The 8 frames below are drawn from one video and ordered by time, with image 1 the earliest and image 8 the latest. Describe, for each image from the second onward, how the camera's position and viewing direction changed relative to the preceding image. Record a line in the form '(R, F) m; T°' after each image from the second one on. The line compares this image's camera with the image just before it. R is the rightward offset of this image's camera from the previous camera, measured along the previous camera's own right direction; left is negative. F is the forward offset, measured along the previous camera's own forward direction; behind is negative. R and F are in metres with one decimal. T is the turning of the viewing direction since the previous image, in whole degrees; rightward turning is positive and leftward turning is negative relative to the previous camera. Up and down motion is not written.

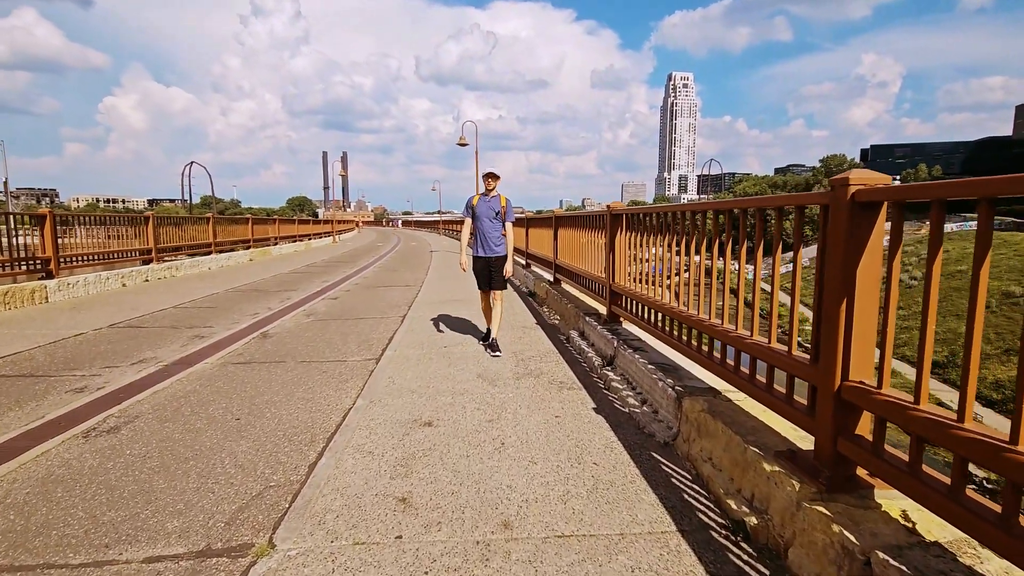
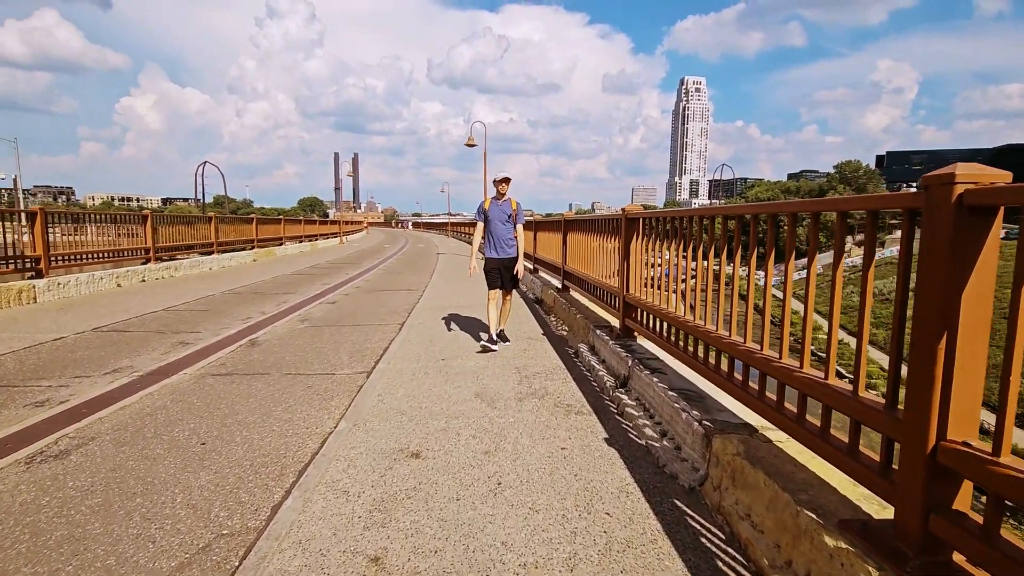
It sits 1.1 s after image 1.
(0.0, +0.5) m; -1°
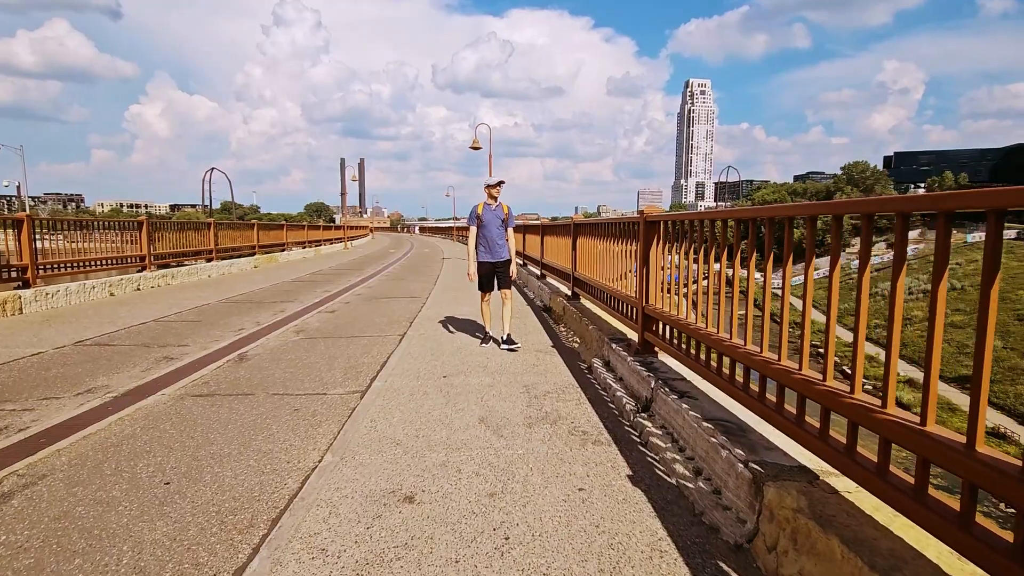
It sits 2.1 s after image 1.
(0.0, +0.5) m; -1°
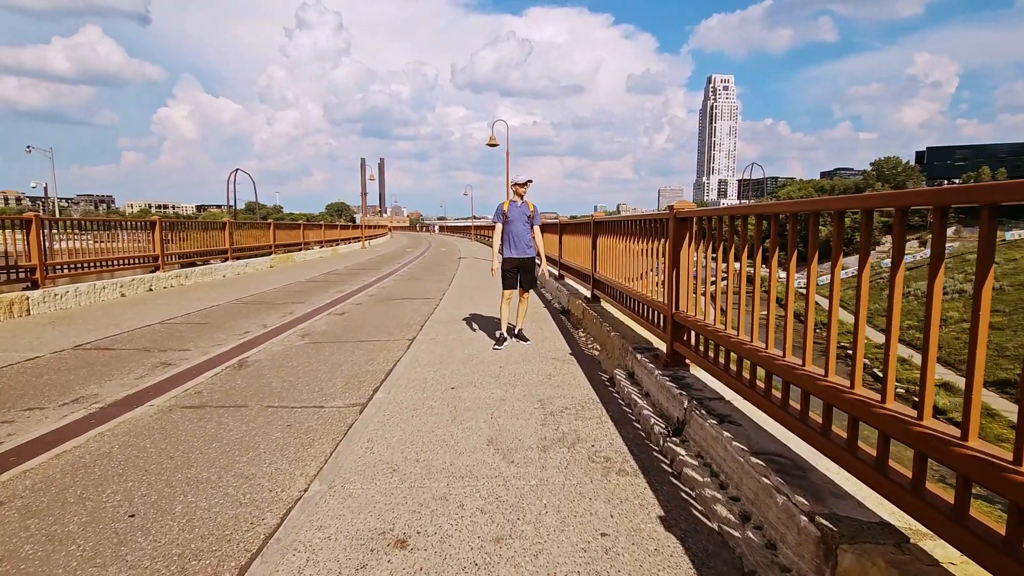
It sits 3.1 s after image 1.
(0.0, +0.5) m; -2°
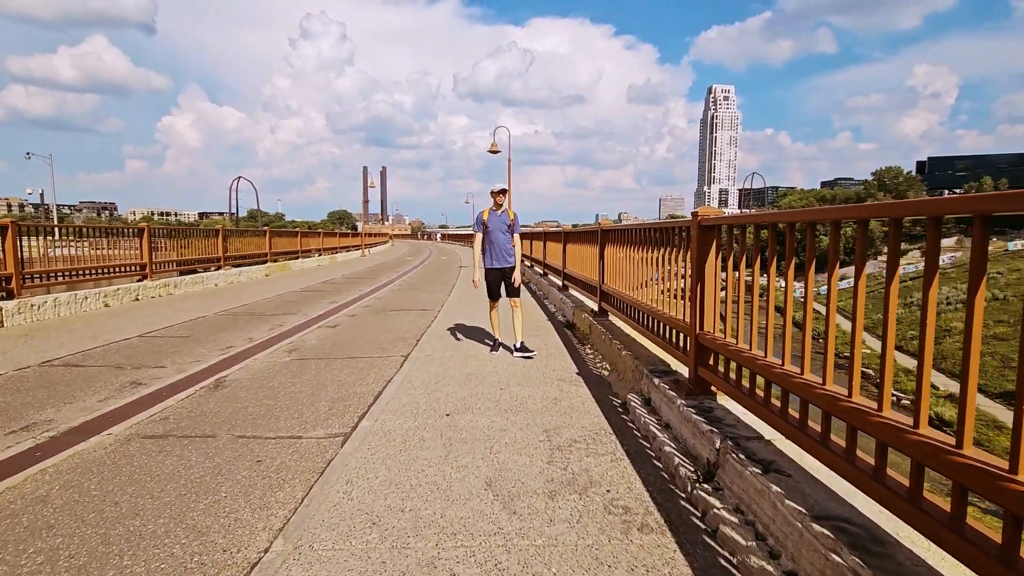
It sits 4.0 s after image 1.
(0.0, +0.5) m; 0°
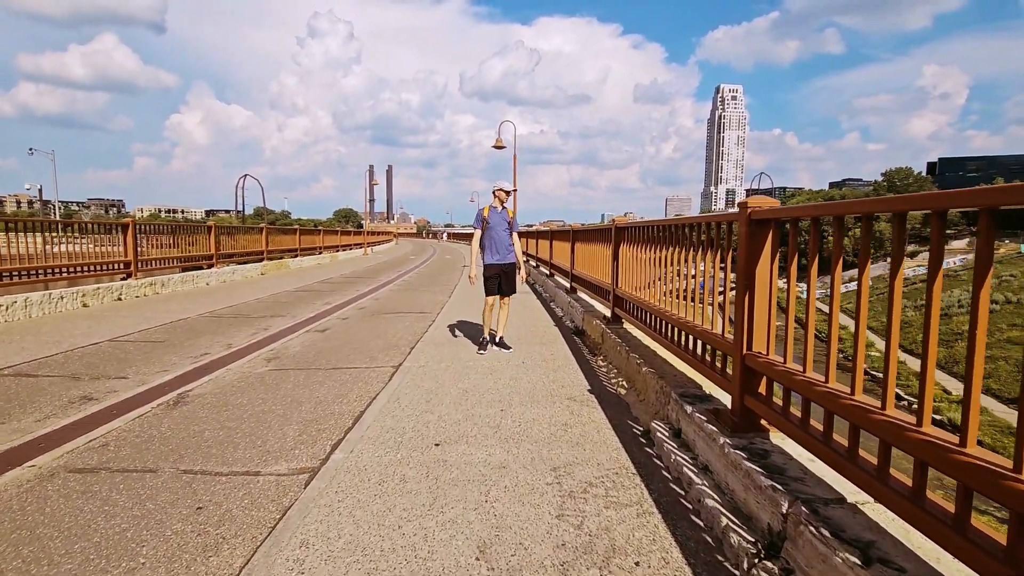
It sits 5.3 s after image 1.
(0.0, +0.7) m; -1°
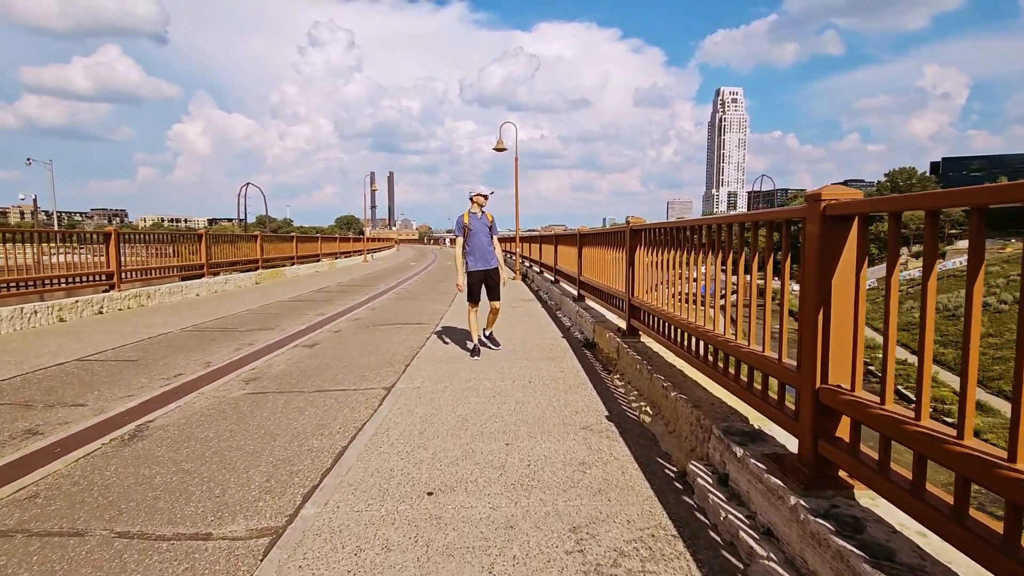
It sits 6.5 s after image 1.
(0.0, +0.7) m; 0°
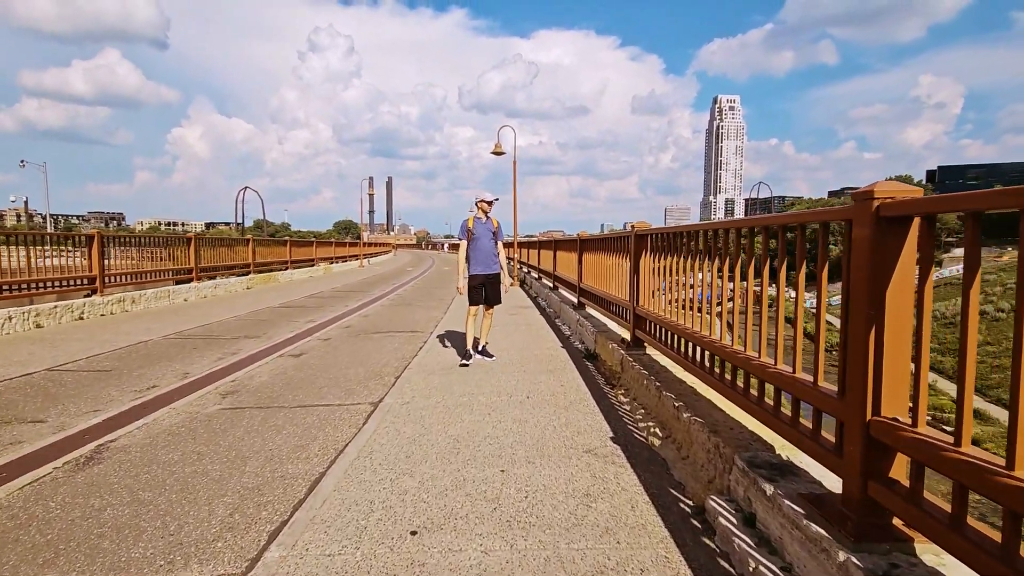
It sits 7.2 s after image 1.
(0.0, +0.4) m; 0°
